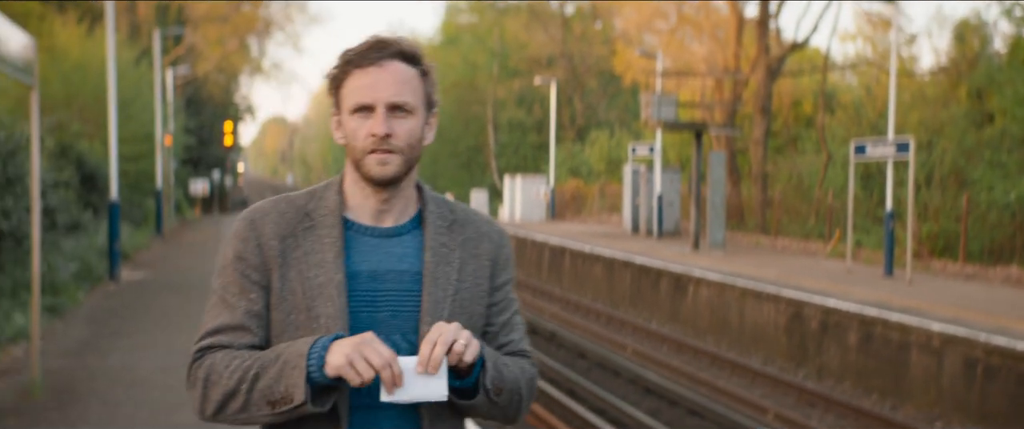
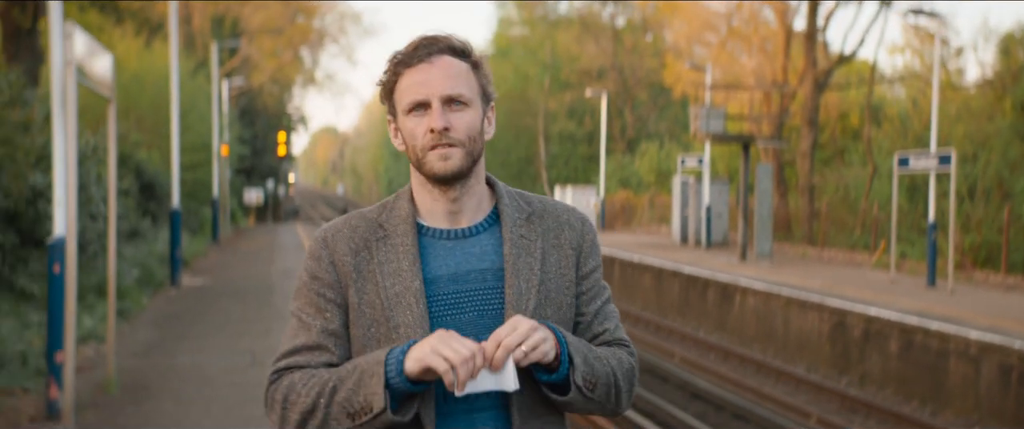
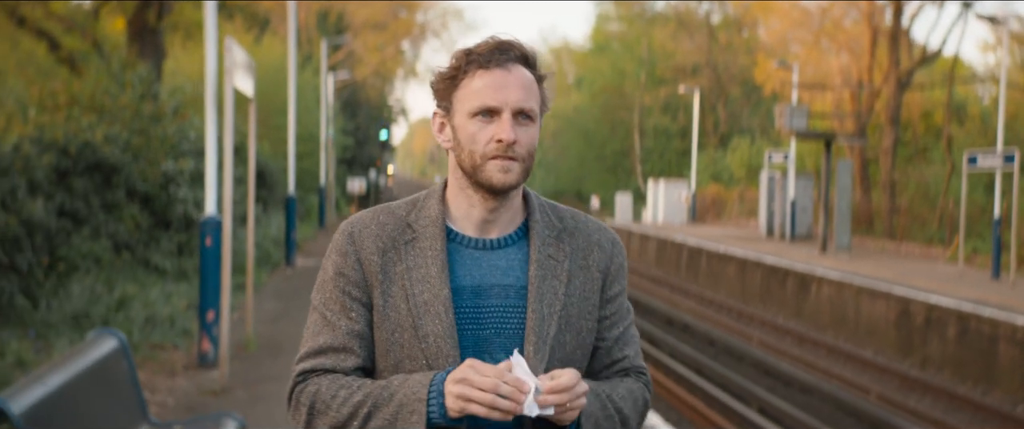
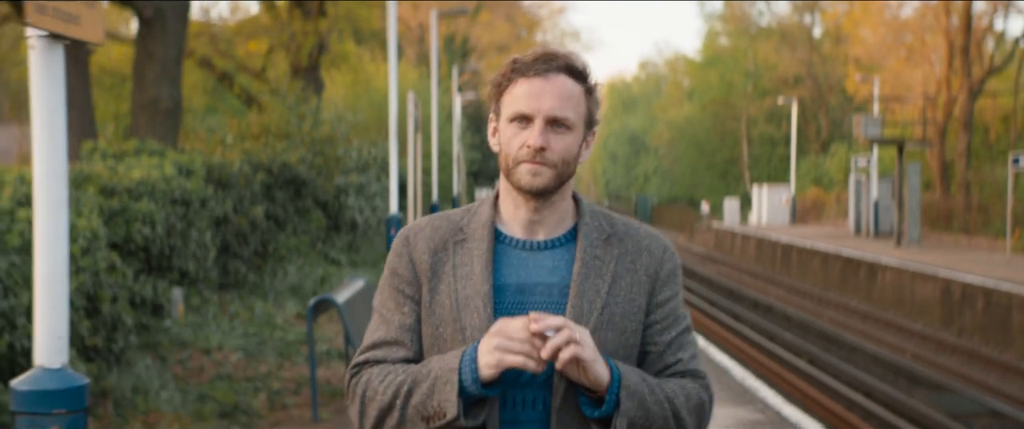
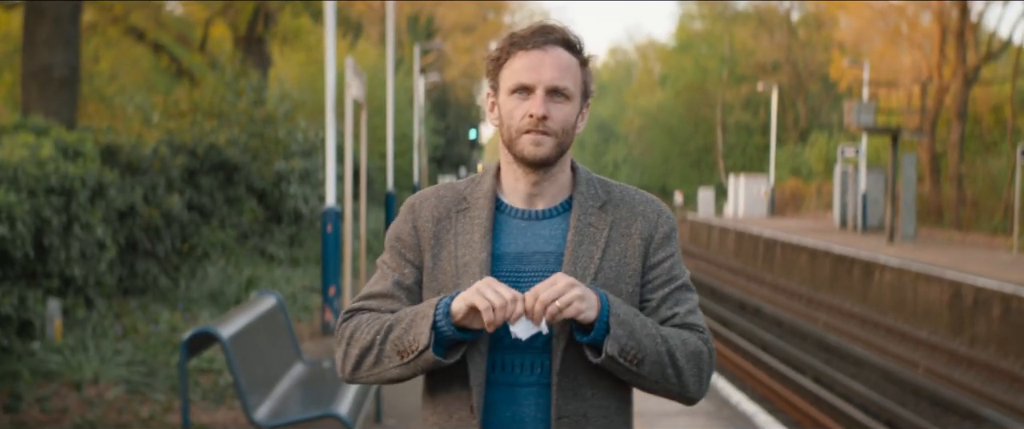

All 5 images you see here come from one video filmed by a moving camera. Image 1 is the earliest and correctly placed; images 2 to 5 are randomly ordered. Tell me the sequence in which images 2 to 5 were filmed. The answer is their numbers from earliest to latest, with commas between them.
2, 3, 5, 4
